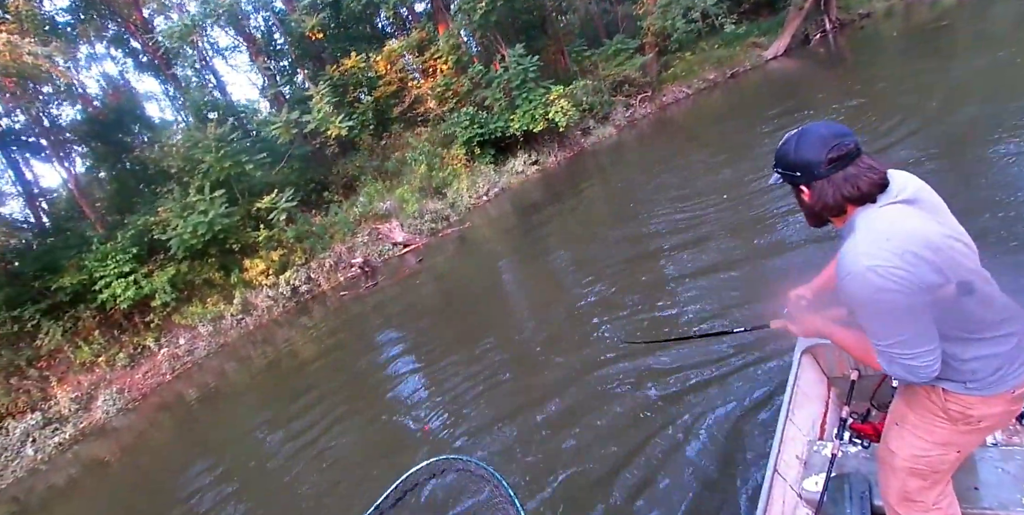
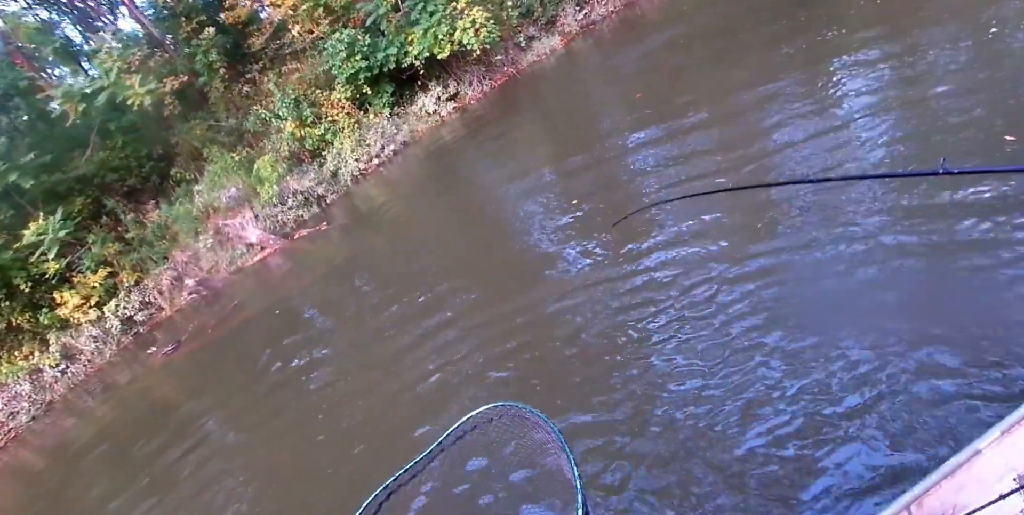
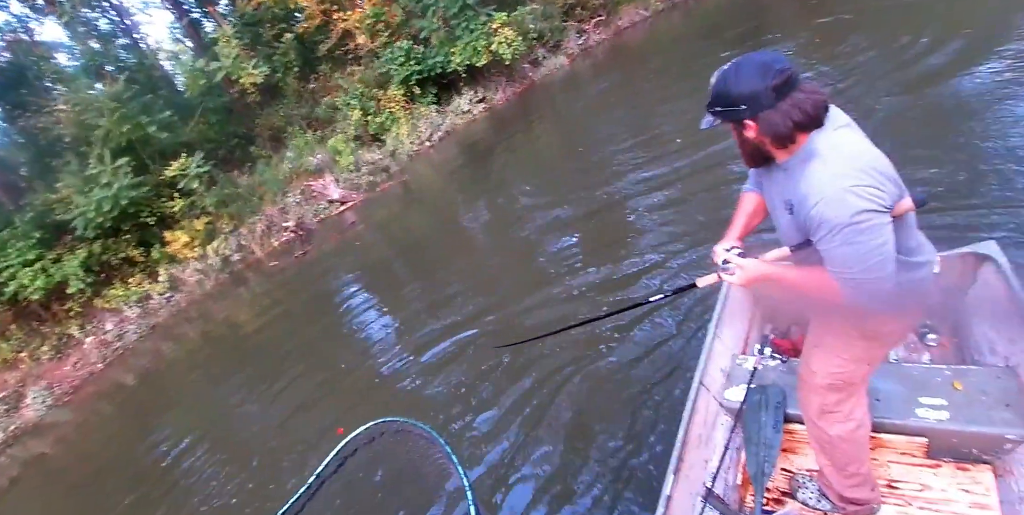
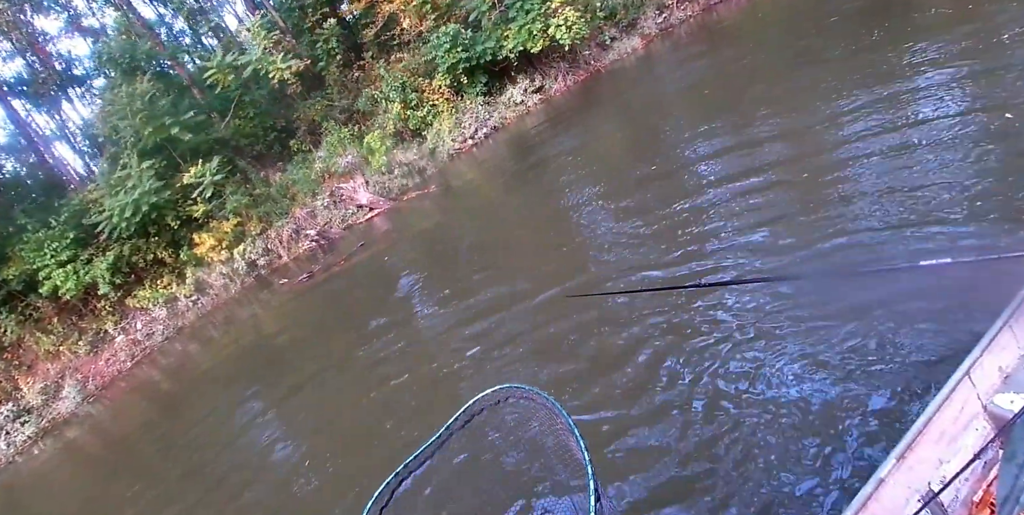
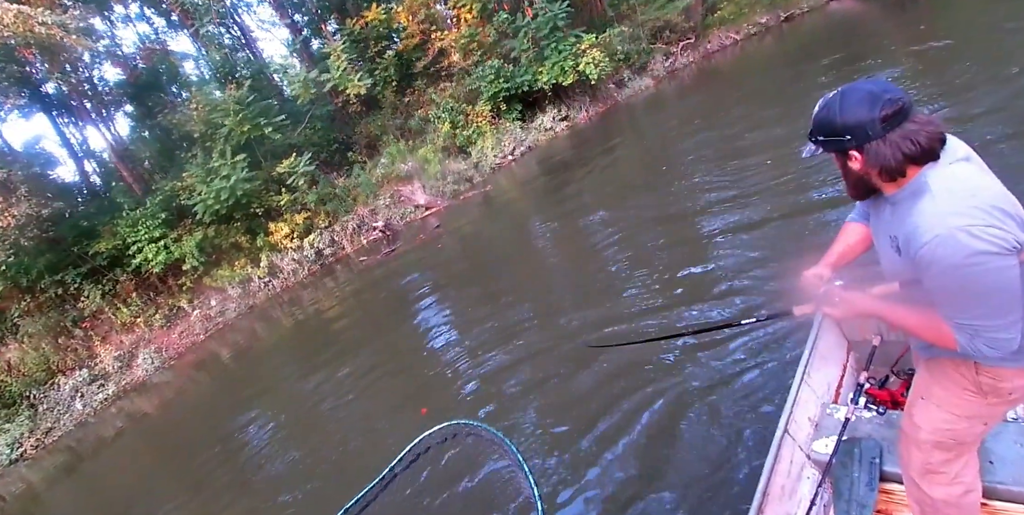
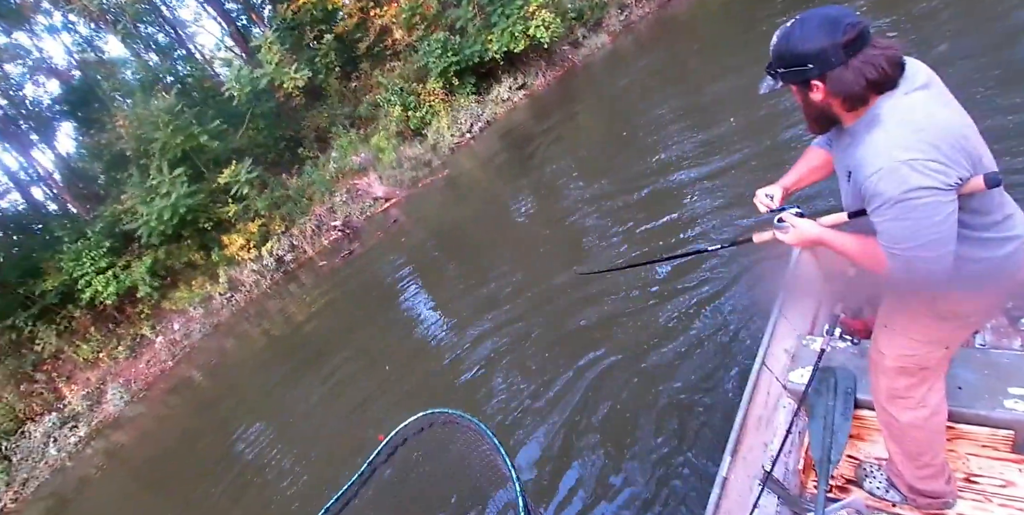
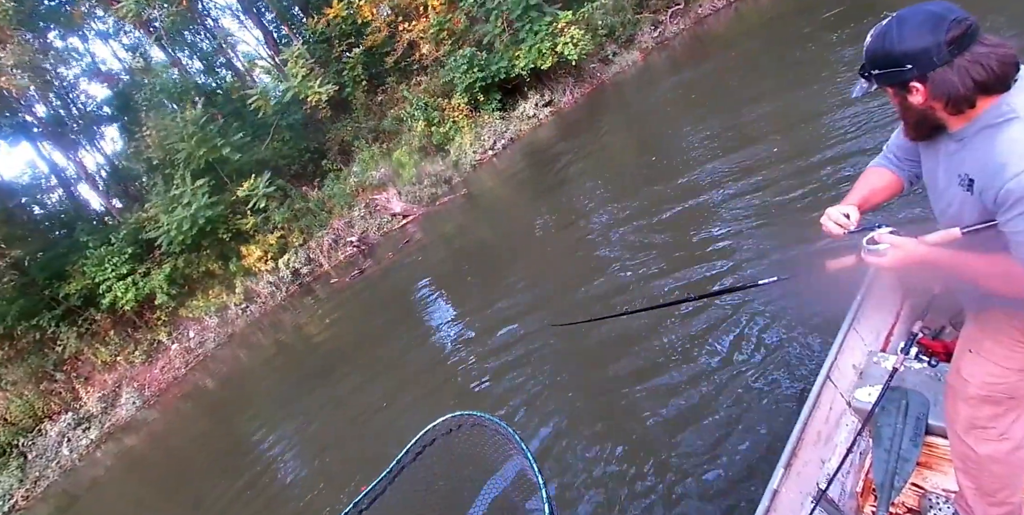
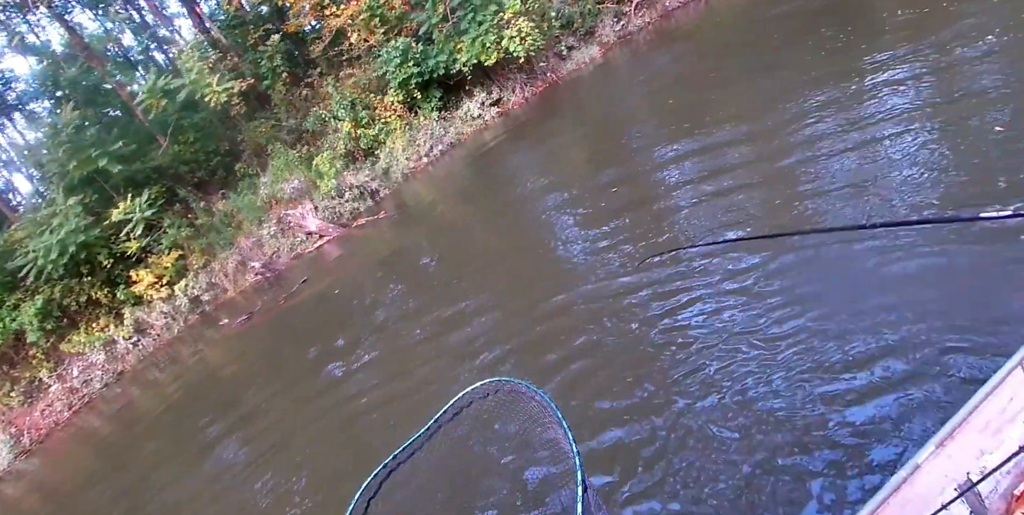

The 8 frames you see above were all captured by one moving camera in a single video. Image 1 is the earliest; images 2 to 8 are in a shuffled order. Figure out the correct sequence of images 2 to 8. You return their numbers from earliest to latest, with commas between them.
5, 3, 6, 7, 4, 8, 2
